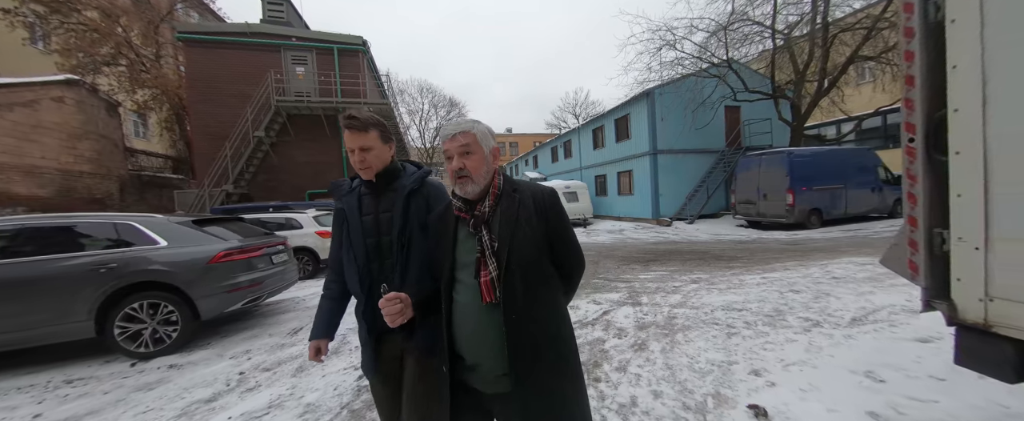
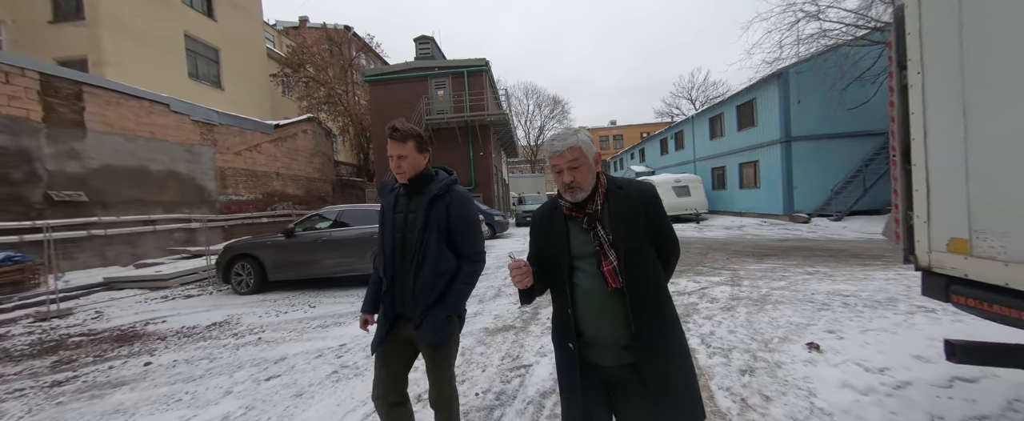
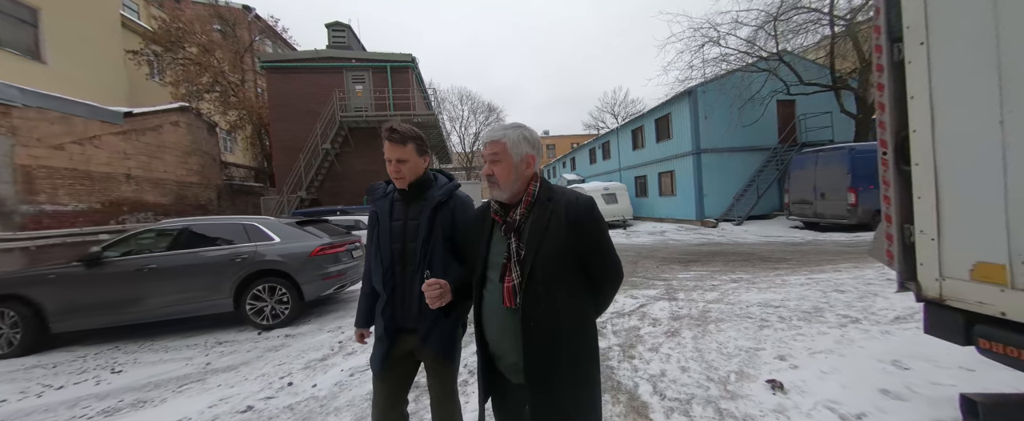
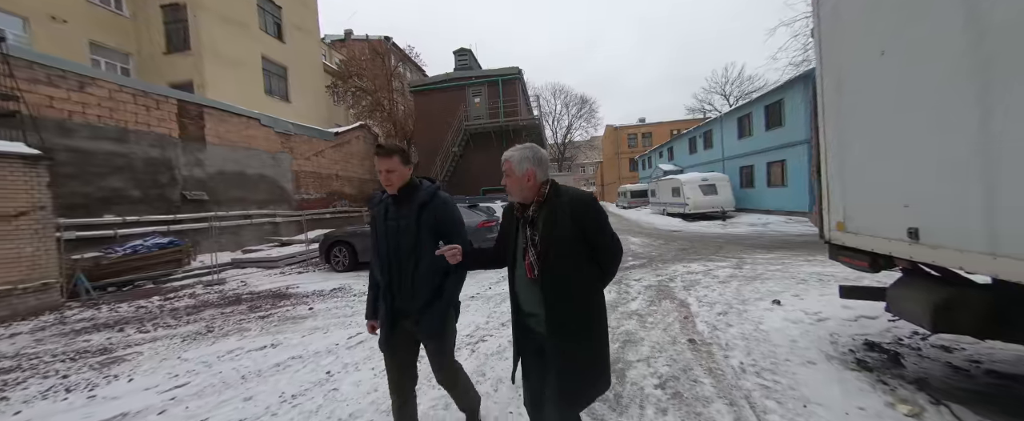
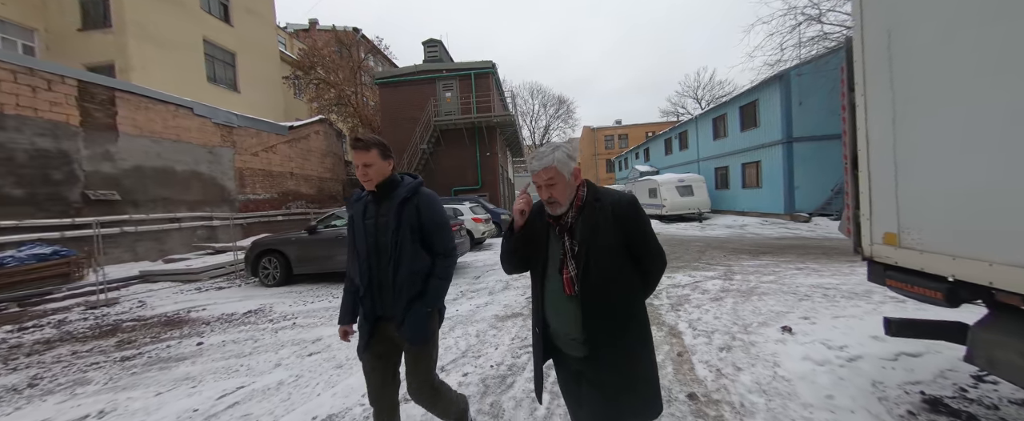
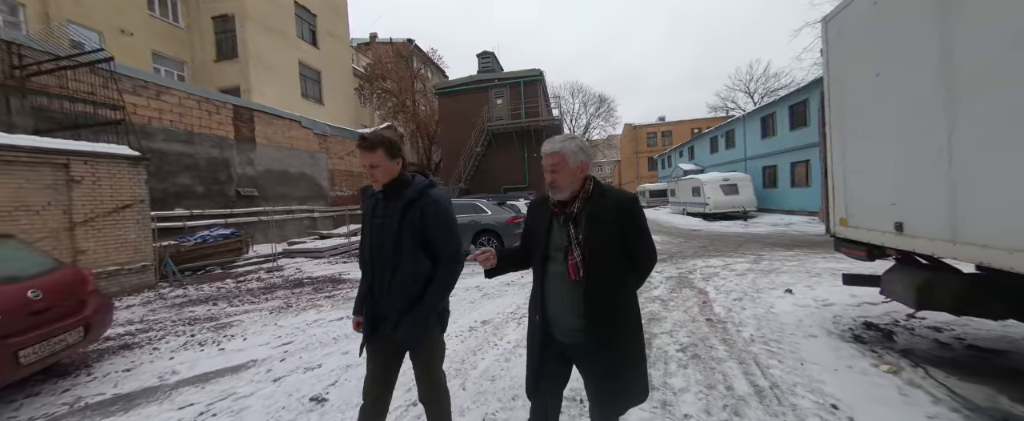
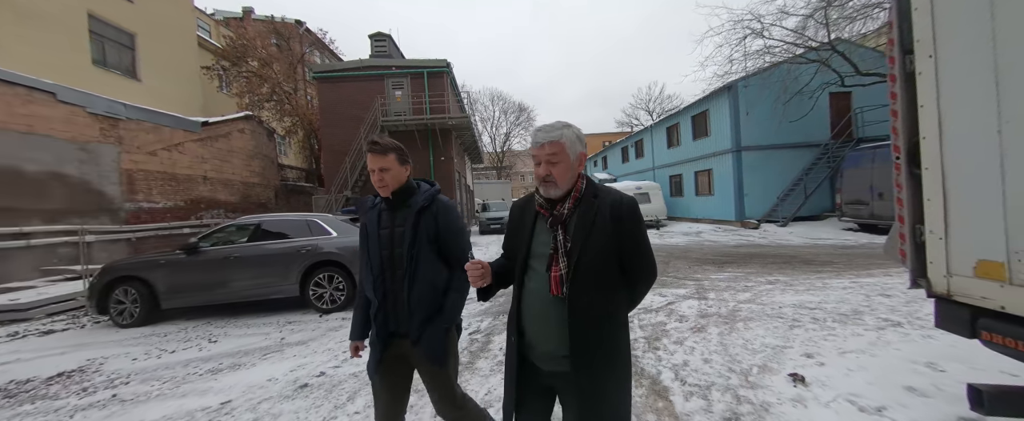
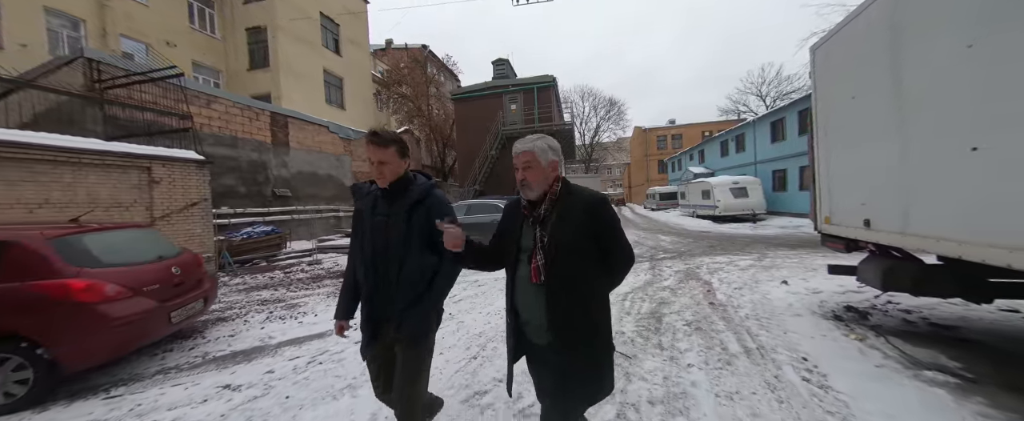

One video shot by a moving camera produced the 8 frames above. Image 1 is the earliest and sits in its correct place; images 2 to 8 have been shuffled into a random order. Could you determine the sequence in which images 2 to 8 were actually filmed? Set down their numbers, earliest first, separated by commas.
3, 7, 2, 5, 4, 6, 8
